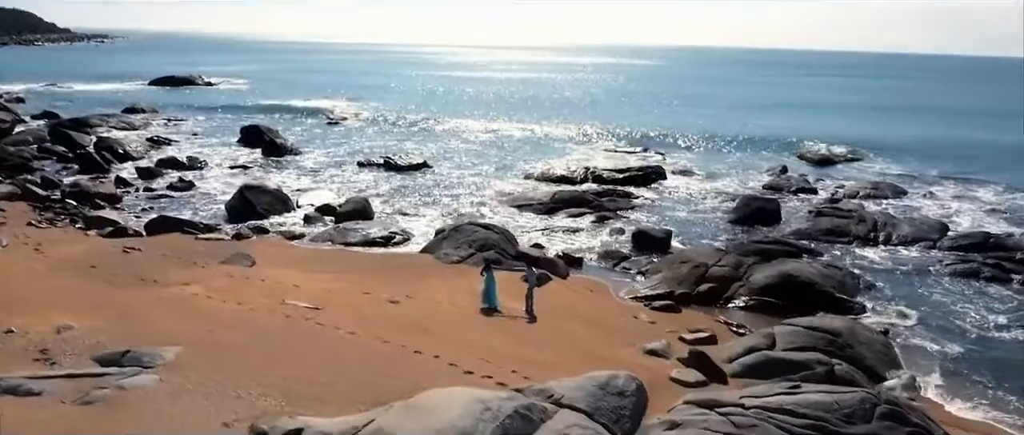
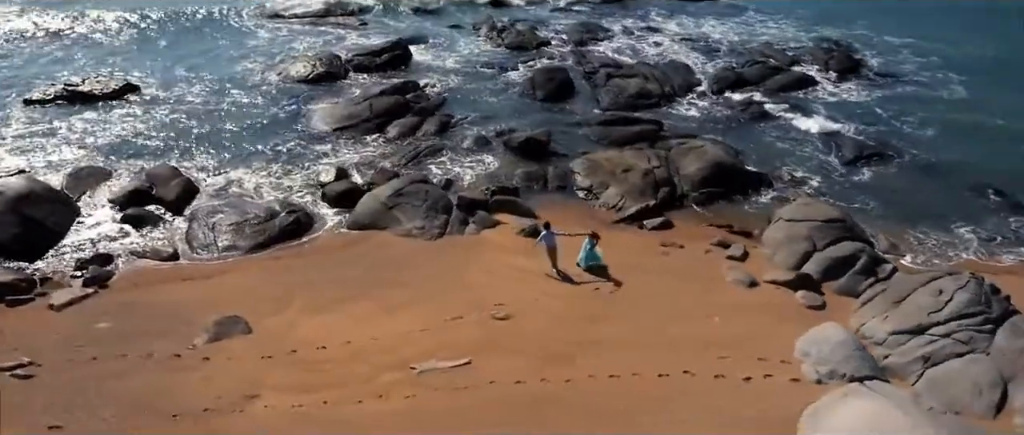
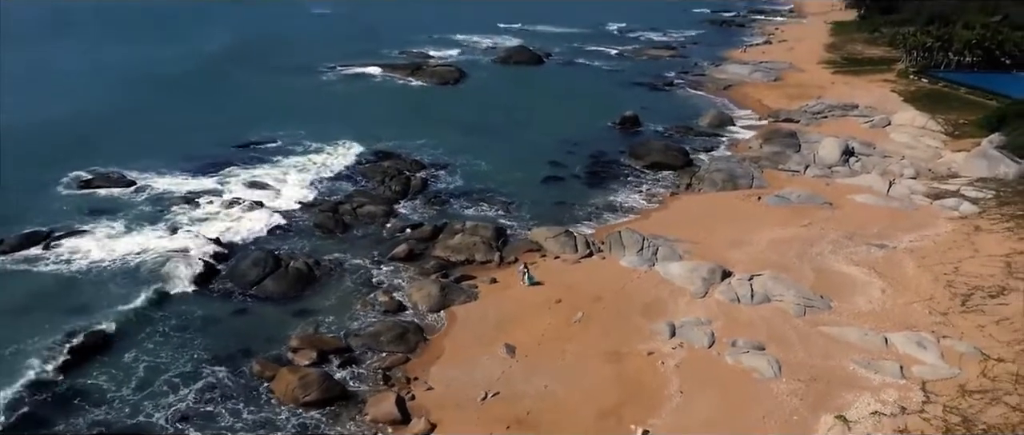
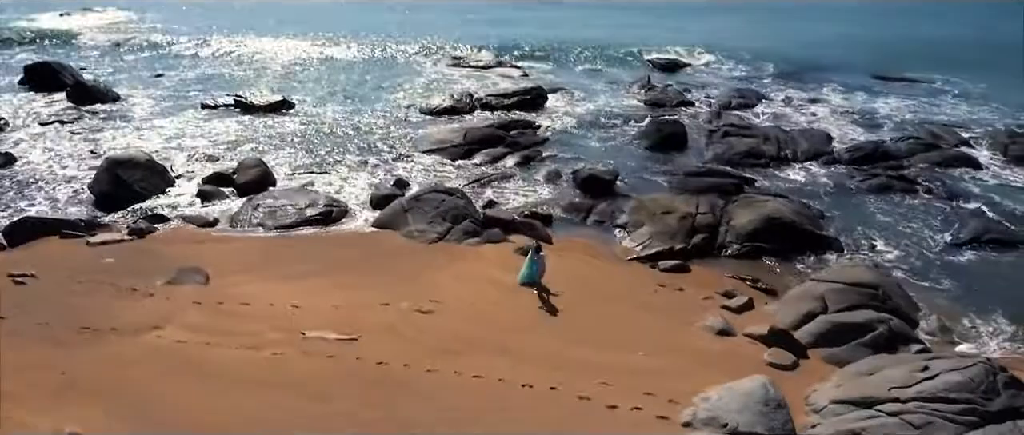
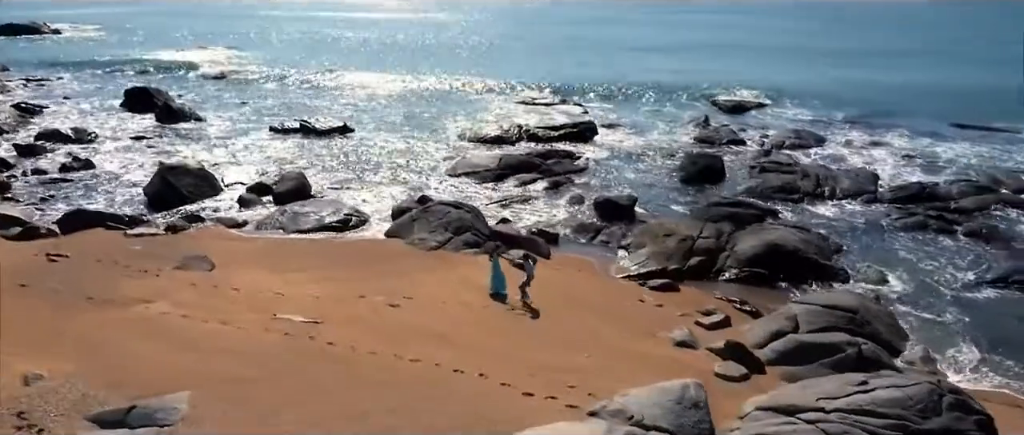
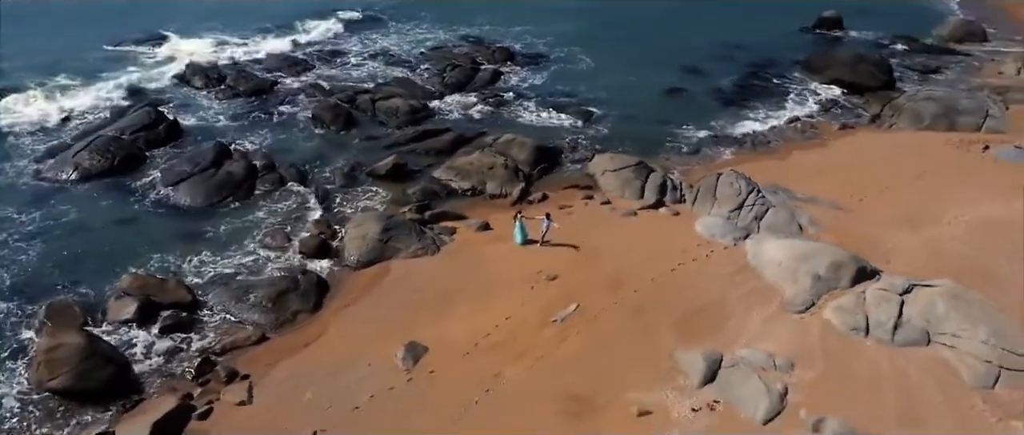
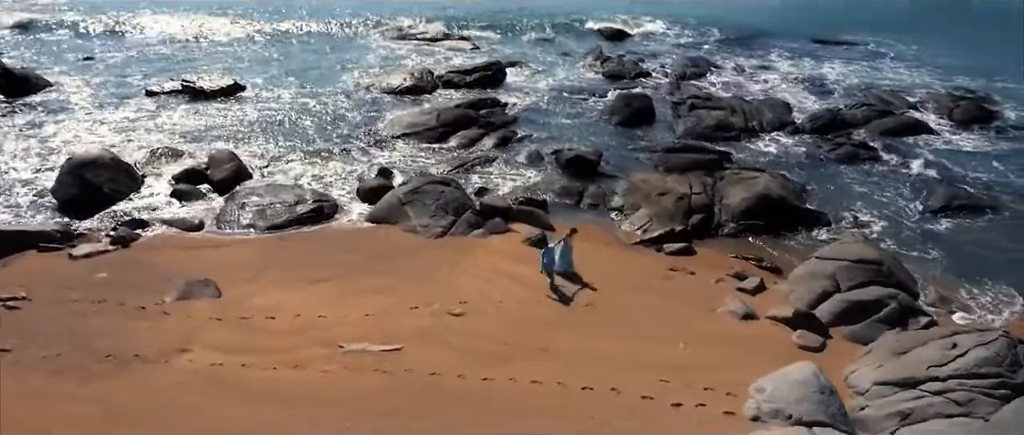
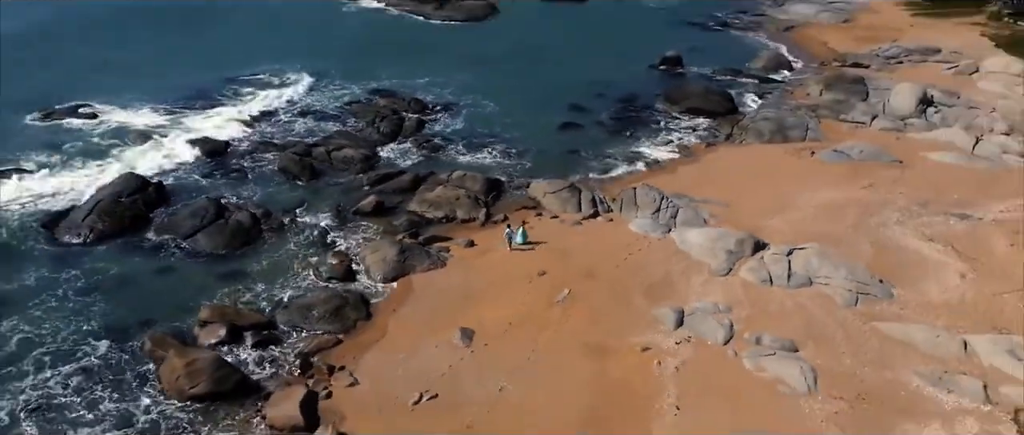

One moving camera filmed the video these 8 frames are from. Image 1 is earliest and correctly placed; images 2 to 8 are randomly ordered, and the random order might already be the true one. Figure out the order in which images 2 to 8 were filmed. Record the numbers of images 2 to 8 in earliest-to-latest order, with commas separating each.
5, 4, 7, 2, 6, 8, 3
